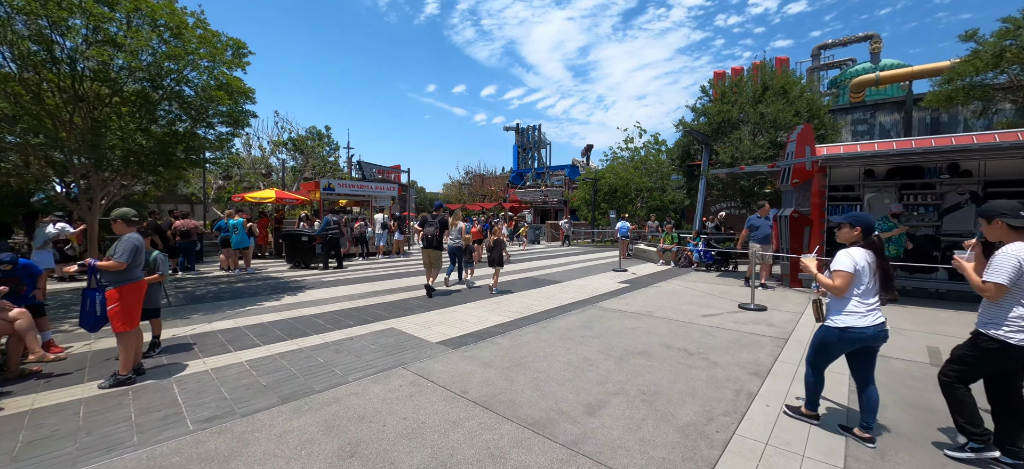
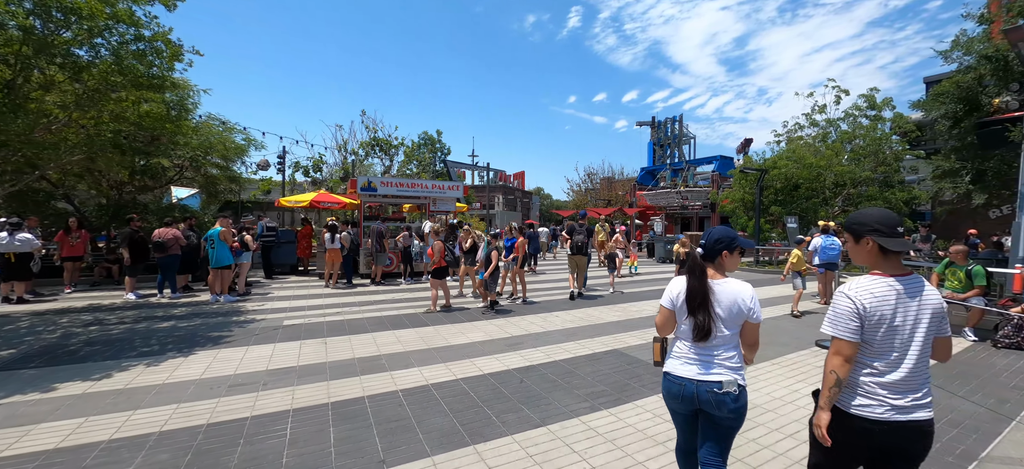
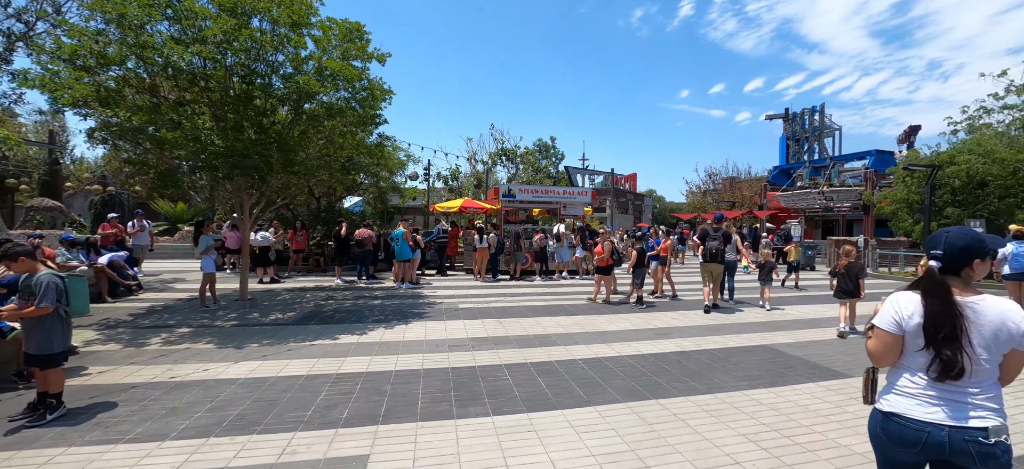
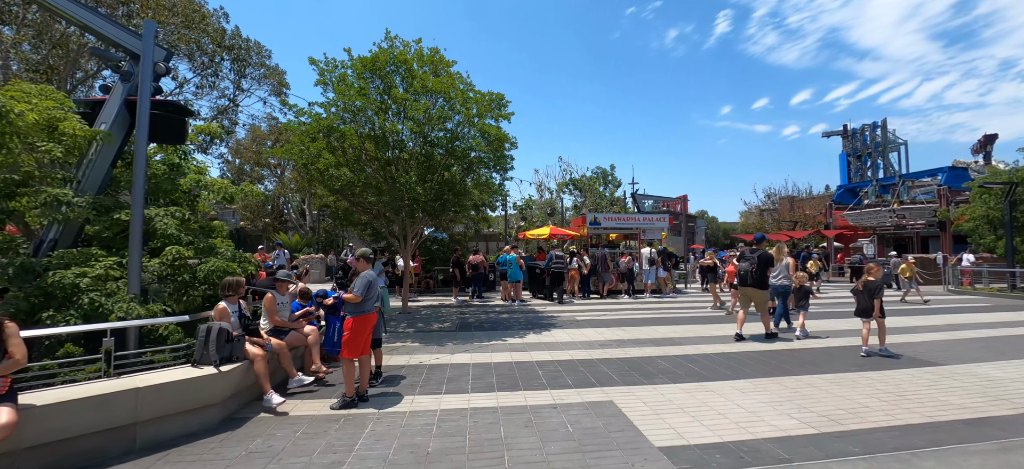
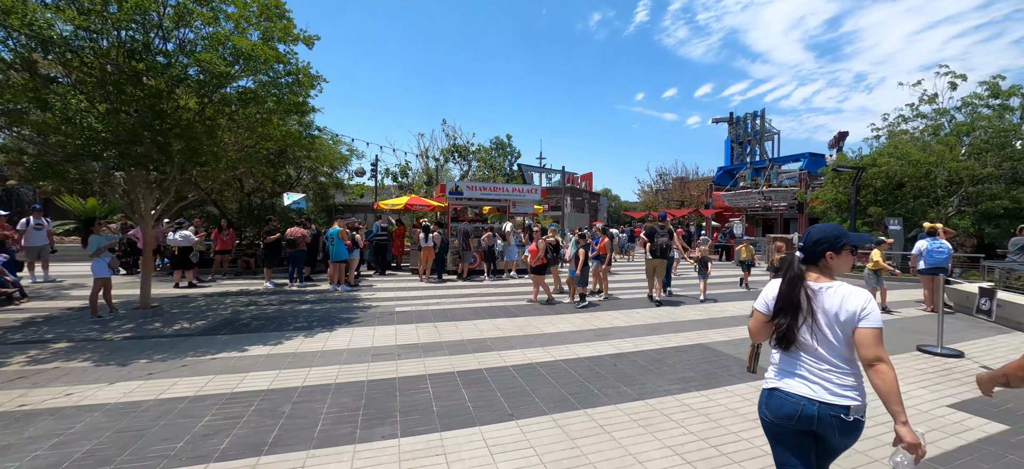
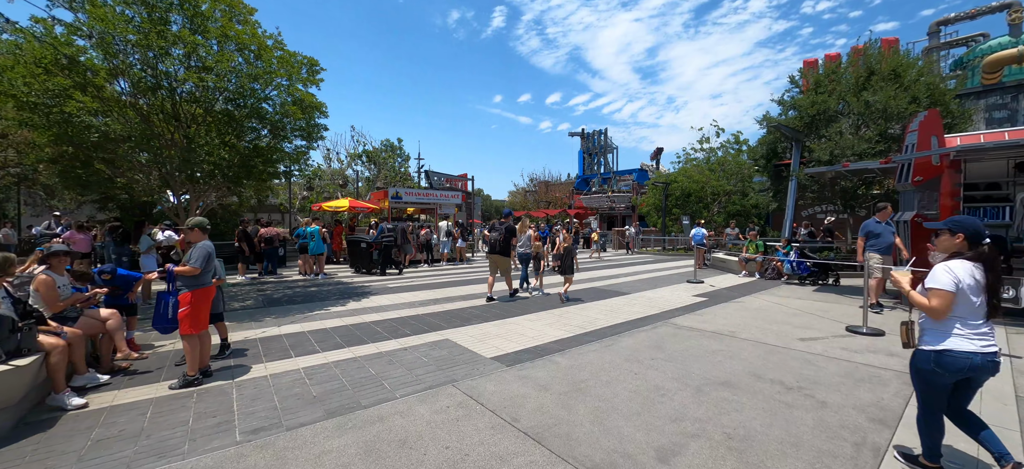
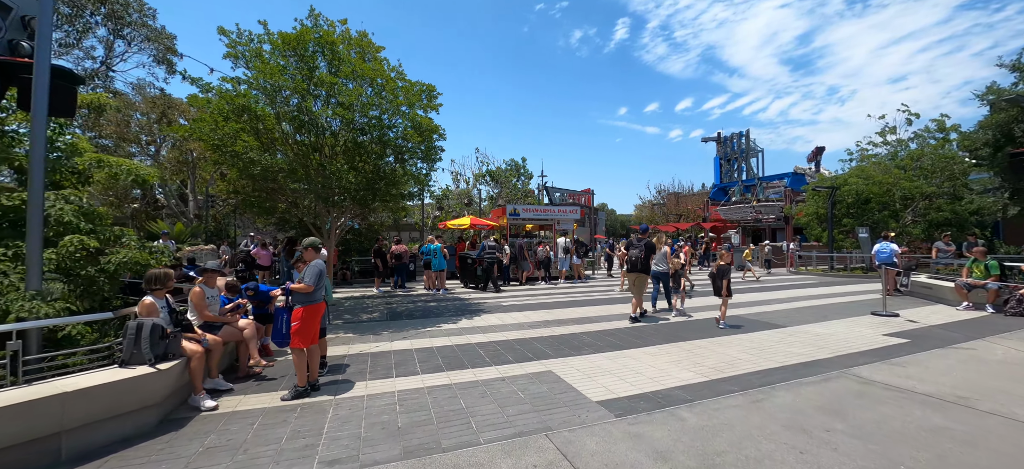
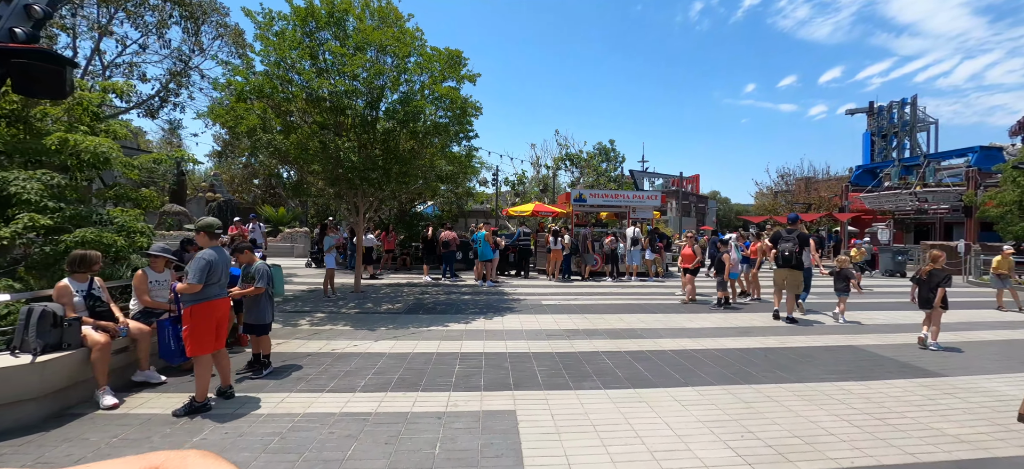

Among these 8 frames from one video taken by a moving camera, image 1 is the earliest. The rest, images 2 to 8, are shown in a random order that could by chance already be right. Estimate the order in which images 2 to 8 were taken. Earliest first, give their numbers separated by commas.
6, 7, 4, 8, 3, 5, 2
